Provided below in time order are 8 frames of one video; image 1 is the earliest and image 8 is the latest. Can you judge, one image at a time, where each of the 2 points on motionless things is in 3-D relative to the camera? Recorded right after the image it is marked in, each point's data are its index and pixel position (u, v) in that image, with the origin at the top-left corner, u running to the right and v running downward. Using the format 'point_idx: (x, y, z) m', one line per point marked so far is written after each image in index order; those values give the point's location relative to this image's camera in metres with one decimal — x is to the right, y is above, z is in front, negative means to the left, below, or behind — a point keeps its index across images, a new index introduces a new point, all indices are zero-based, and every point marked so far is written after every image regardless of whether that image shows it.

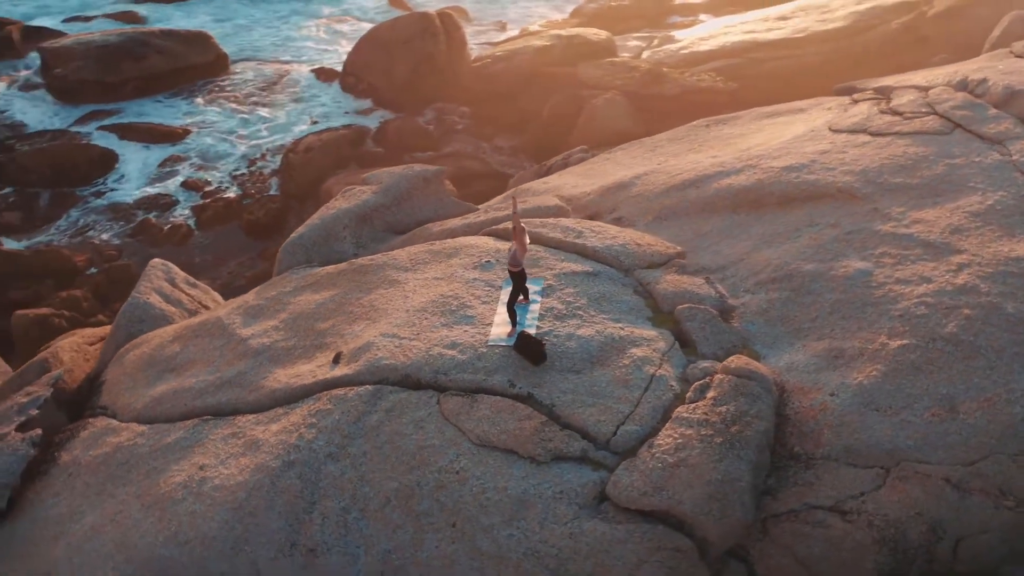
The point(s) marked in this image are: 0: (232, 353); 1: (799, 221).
0: (-1.5, -0.4, +5.8) m
1: (+1.6, +0.4, +6.2) m
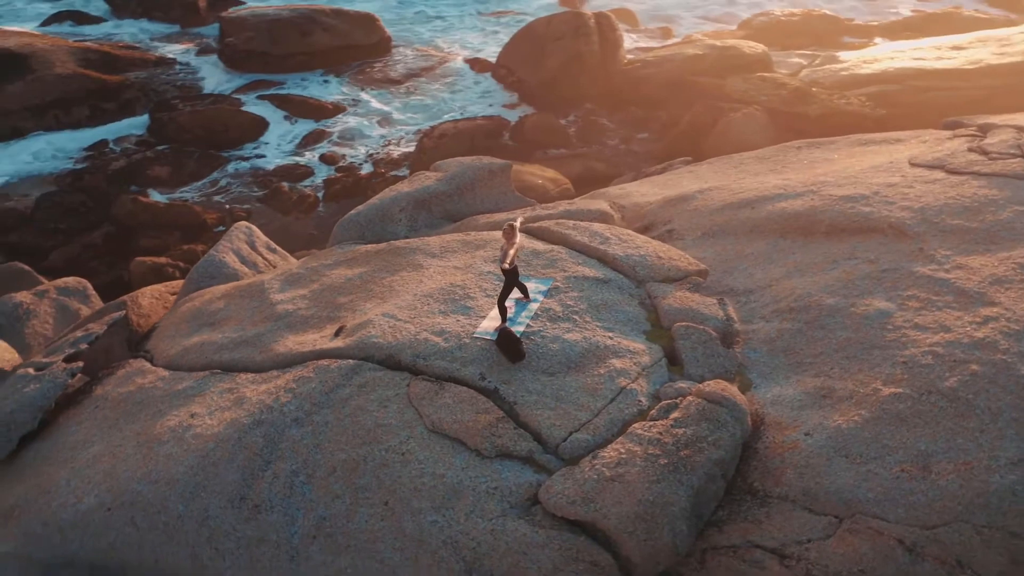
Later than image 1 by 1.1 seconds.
0: (-1.4, -0.2, +6.1) m
1: (+1.8, +0.2, +5.9) m
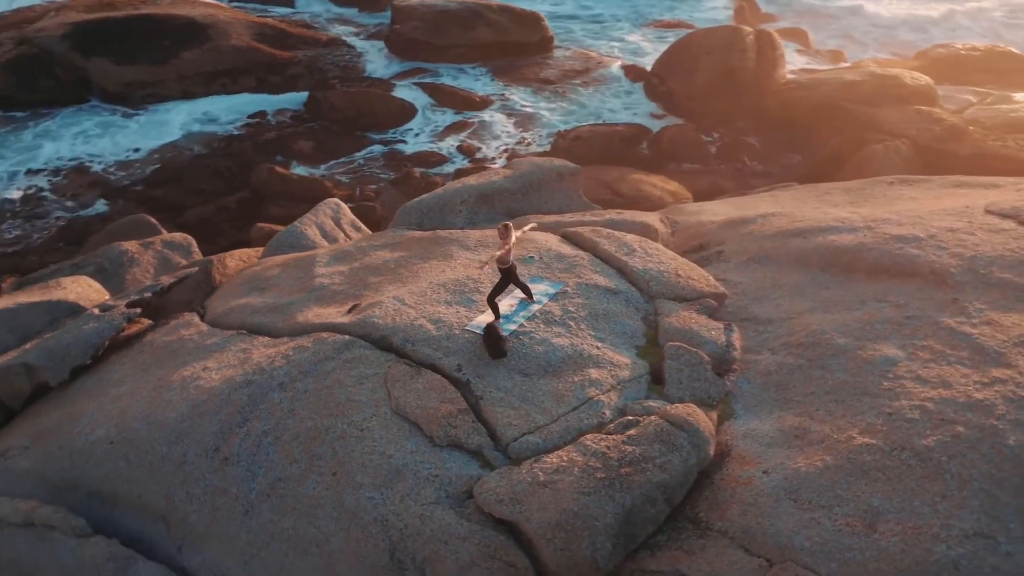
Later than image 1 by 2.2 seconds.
0: (-1.3, 0.0, +6.4) m
1: (+1.9, 0.0, +5.6) m
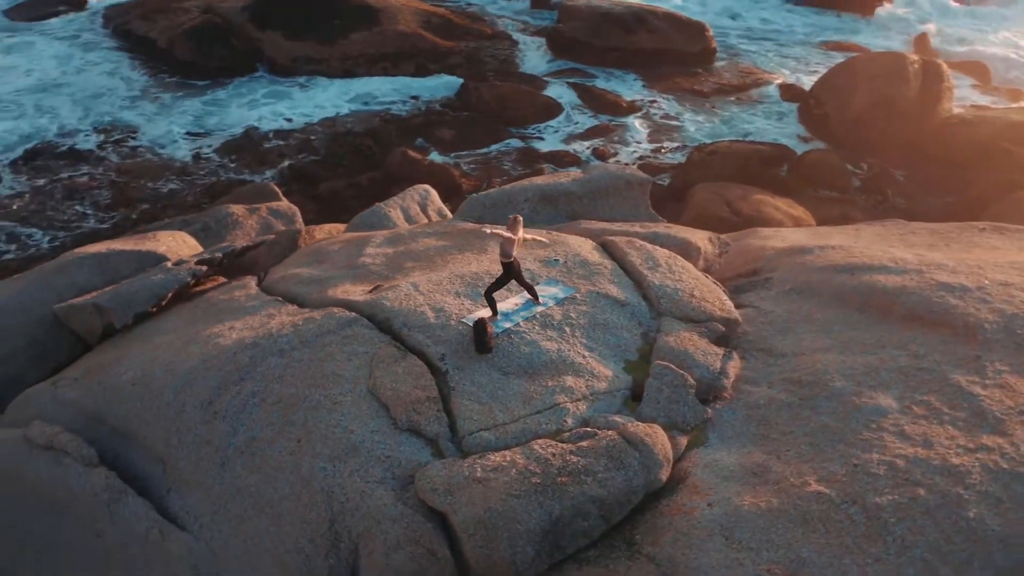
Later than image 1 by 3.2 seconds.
0: (-1.0, +0.2, +6.7) m
1: (+1.9, -0.3, +5.3) m
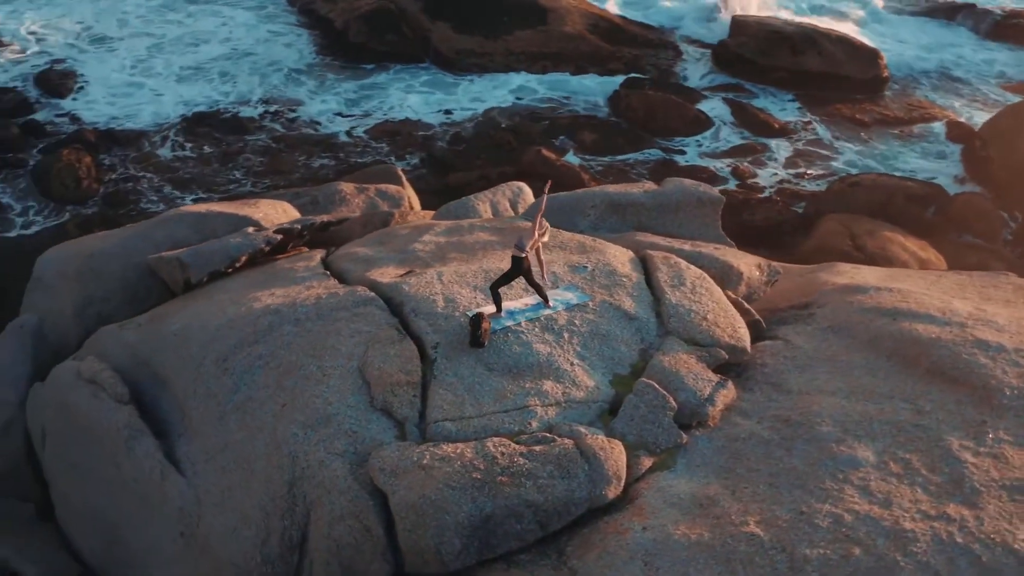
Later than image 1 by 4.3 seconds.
0: (-0.7, +0.3, +6.9) m
1: (+1.8, -0.5, +5.0) m
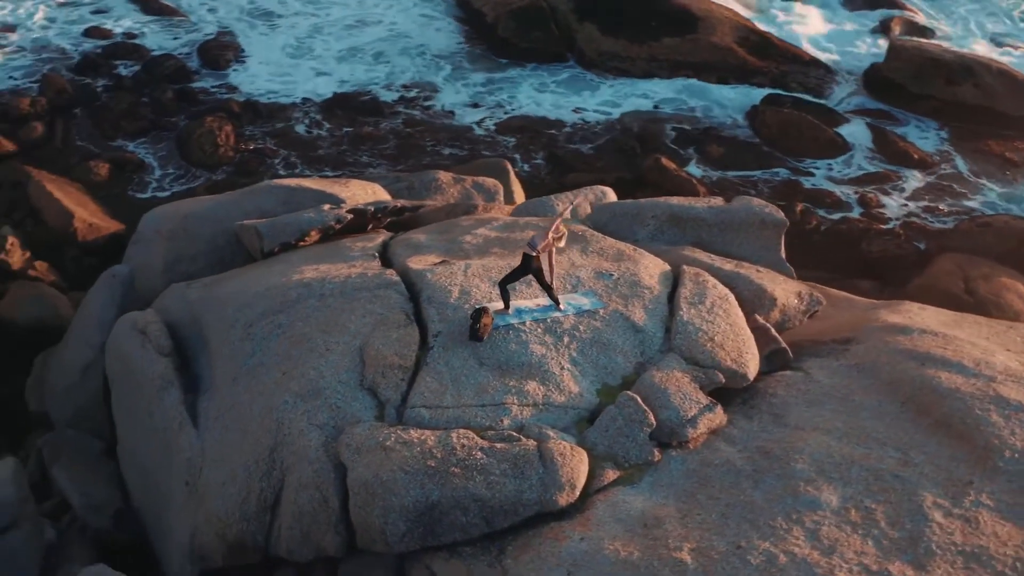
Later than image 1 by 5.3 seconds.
0: (-0.4, +0.3, +7.0) m
1: (+1.7, -0.7, +4.7) m
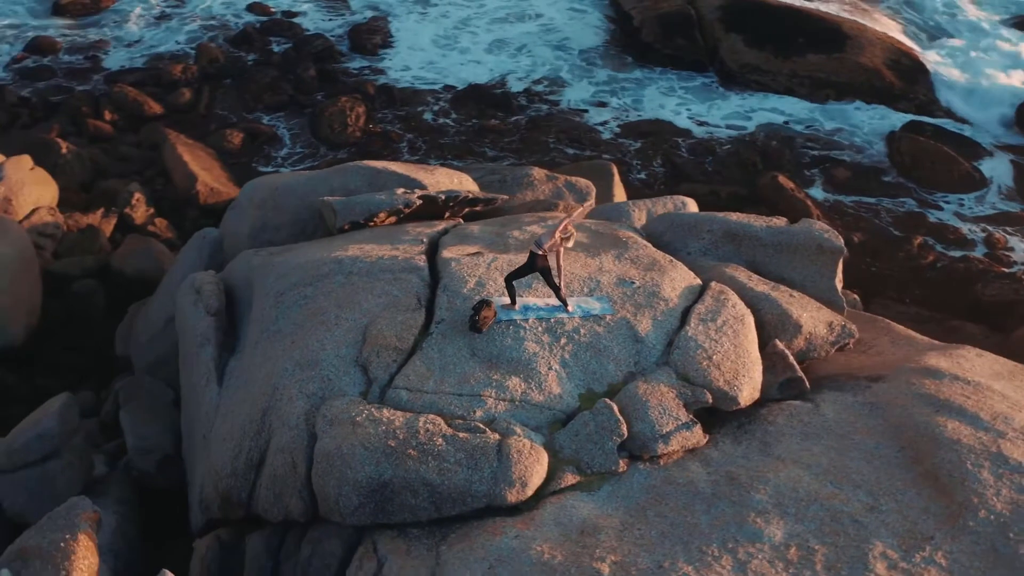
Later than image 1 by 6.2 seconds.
0: (0.0, +0.4, +7.0) m
1: (+1.5, -0.8, +4.5) m
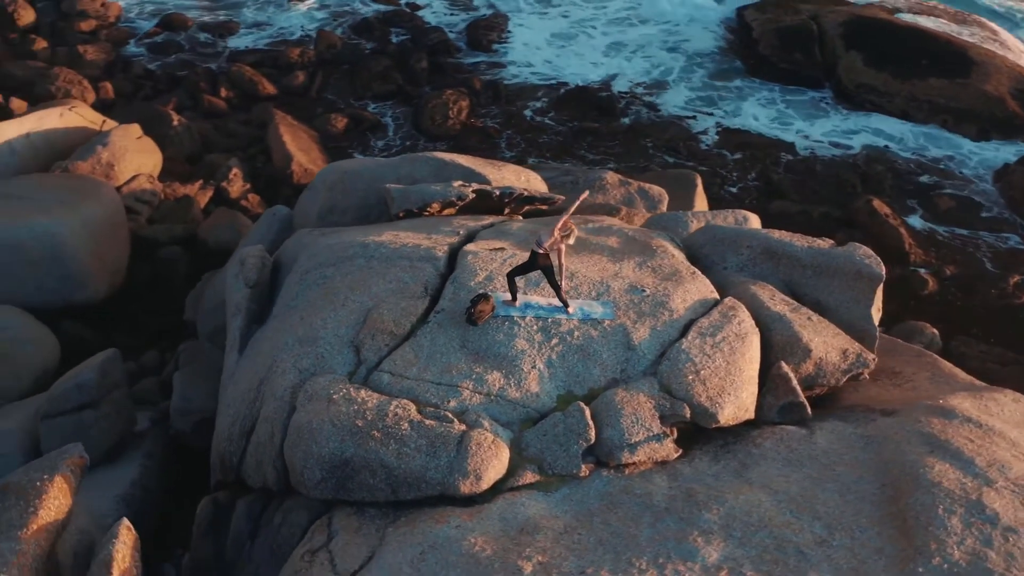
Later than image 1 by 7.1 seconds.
0: (+0.2, +0.4, +7.1) m
1: (+1.3, -0.9, +4.3) m
